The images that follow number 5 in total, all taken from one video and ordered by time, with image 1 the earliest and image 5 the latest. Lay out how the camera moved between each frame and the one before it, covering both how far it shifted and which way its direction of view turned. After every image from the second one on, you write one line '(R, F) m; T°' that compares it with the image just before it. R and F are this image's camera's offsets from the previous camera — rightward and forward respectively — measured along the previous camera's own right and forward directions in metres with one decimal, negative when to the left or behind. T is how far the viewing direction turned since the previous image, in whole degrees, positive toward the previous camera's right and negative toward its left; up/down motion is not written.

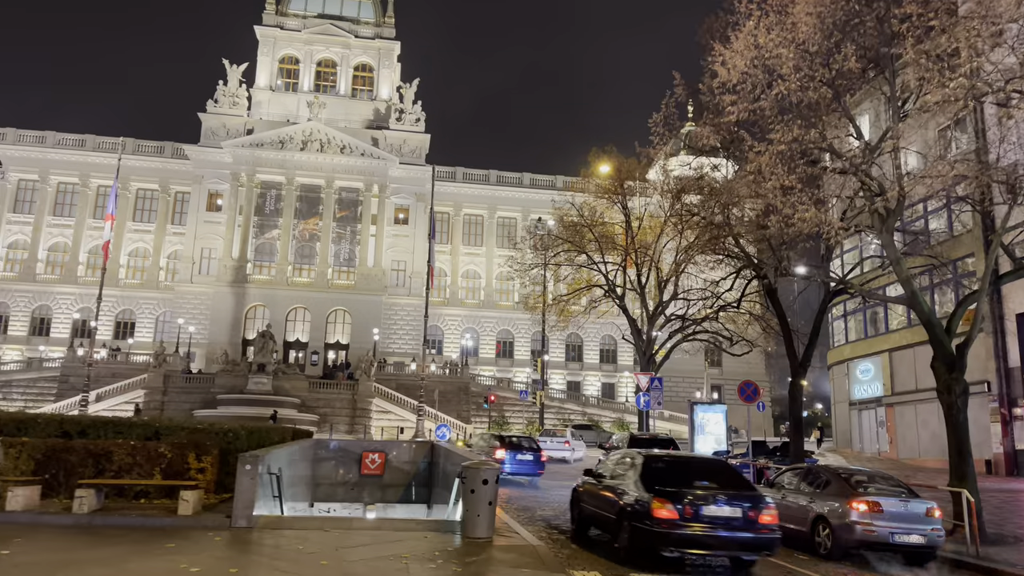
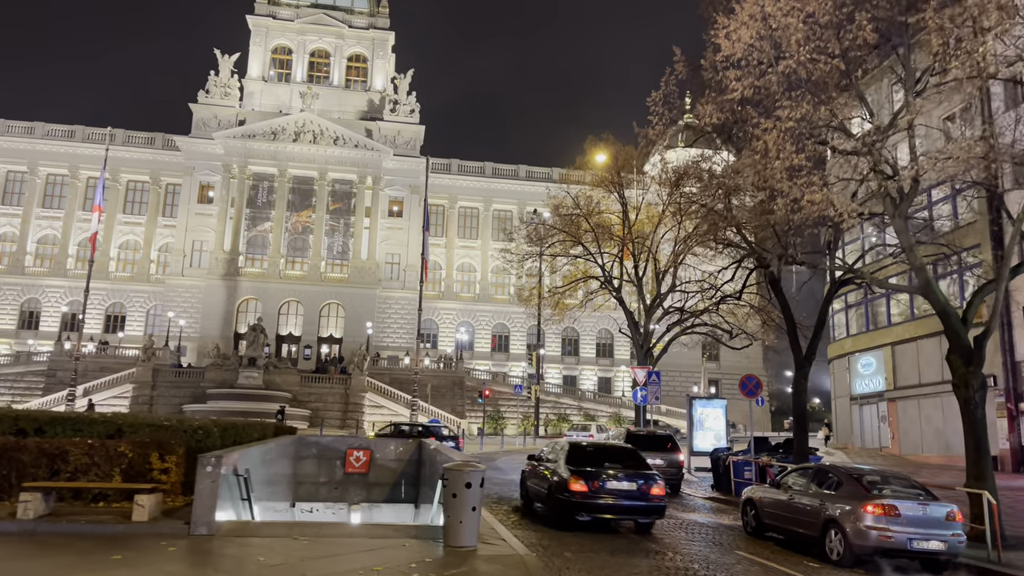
(+0.1, +0.9) m; 0°
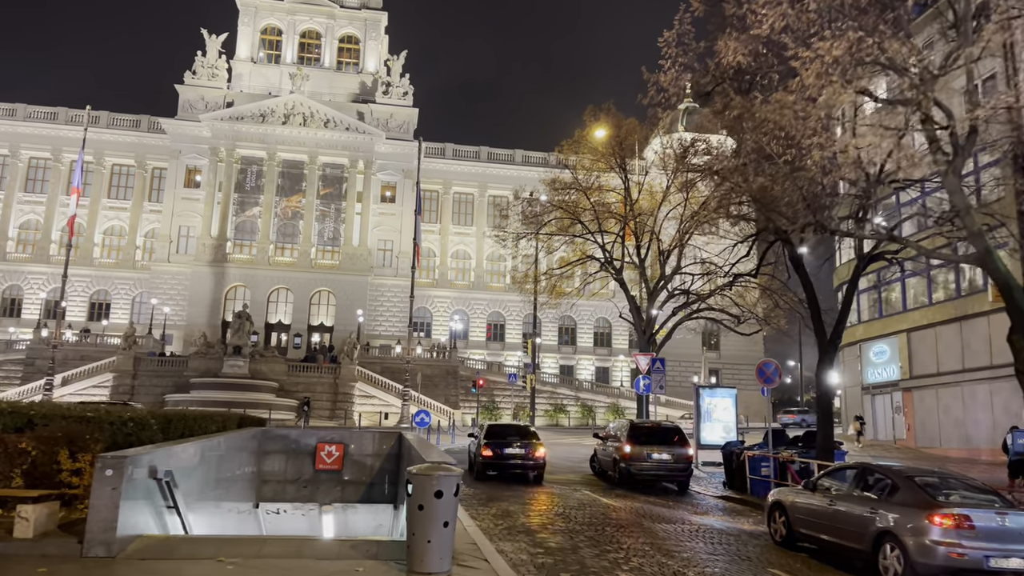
(+0.1, +1.9) m; 0°
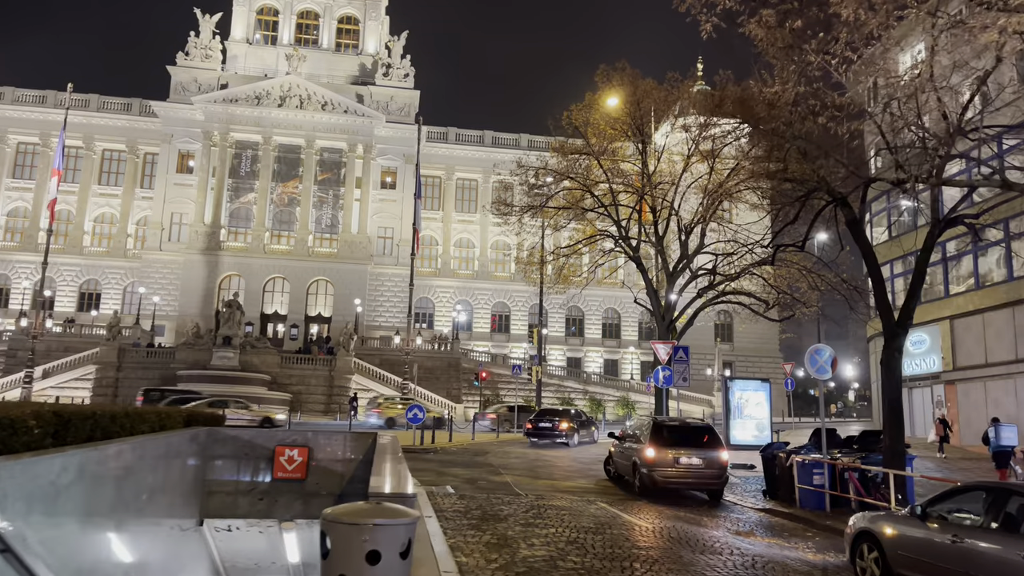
(+0.1, +2.8) m; 0°
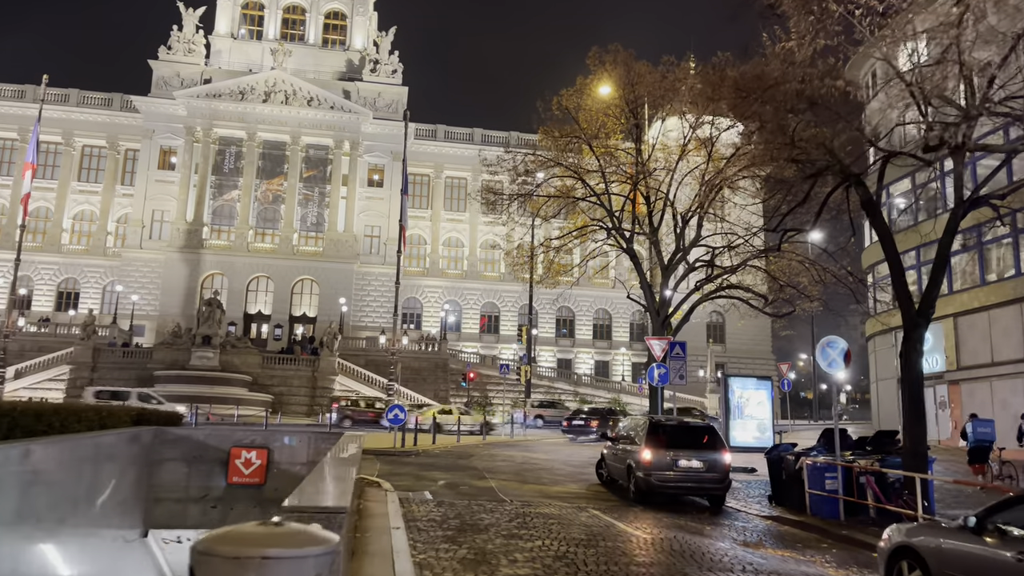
(+0.1, +1.3) m; +1°
